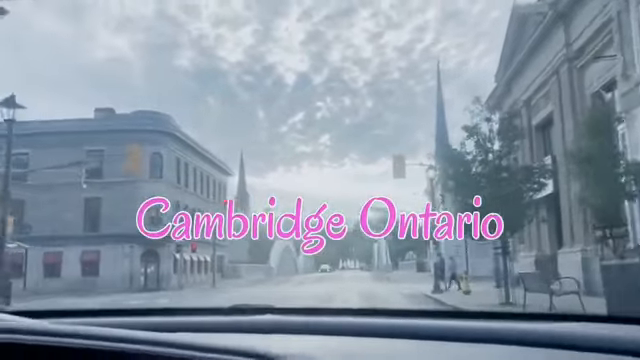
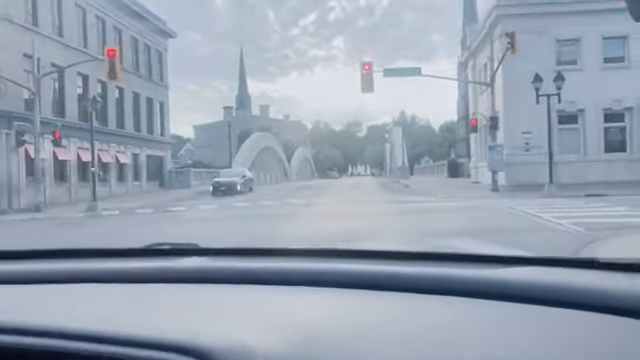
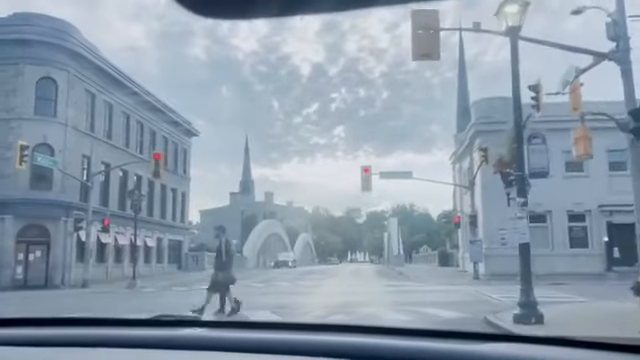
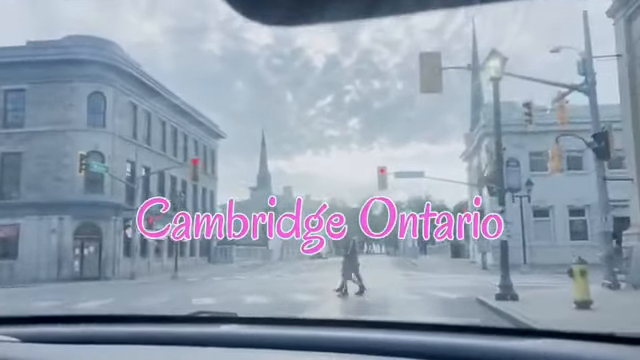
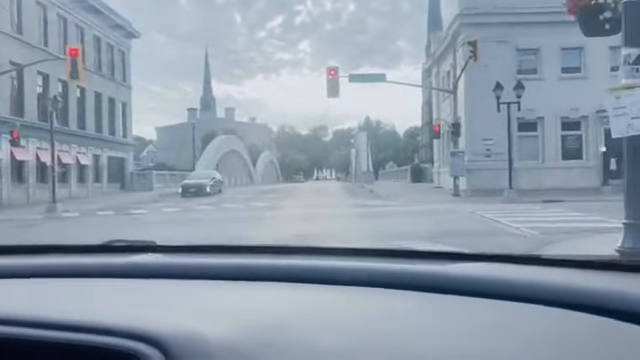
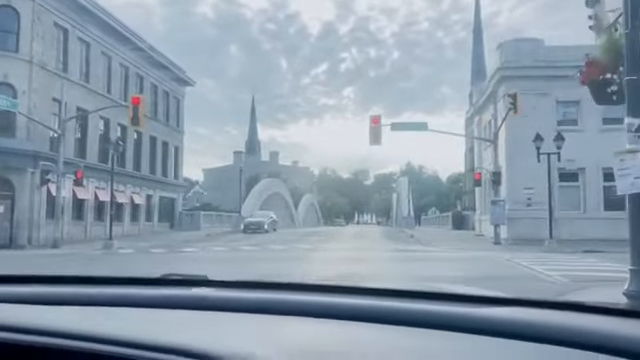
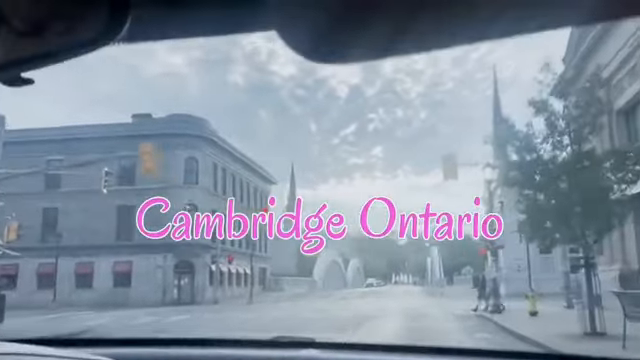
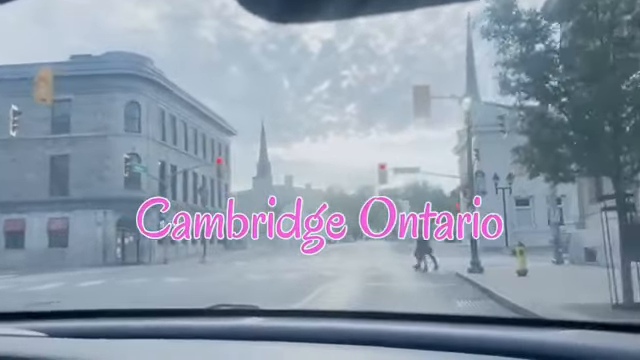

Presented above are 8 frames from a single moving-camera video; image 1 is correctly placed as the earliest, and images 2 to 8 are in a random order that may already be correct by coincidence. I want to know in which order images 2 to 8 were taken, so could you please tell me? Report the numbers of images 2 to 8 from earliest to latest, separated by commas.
7, 8, 4, 3, 6, 5, 2
